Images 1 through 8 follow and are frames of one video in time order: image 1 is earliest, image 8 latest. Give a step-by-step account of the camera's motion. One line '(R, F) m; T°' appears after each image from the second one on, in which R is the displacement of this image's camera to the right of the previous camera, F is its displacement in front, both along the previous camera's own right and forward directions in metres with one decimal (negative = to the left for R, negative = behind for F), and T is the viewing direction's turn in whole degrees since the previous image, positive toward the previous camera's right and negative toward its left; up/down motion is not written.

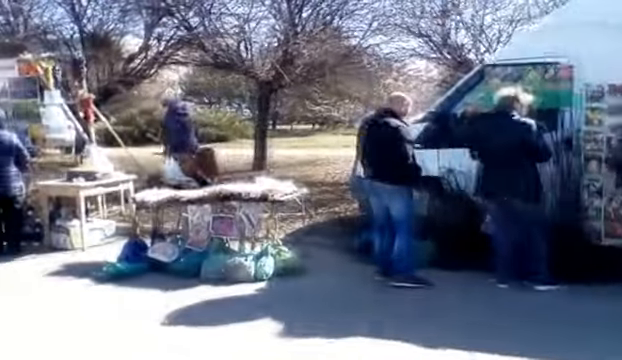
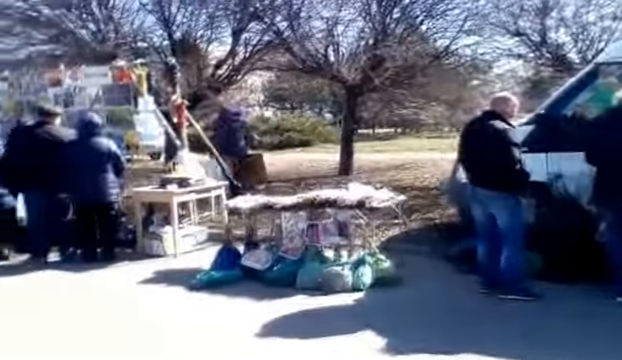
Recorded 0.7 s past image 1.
(-0.2, +0.3) m; -6°
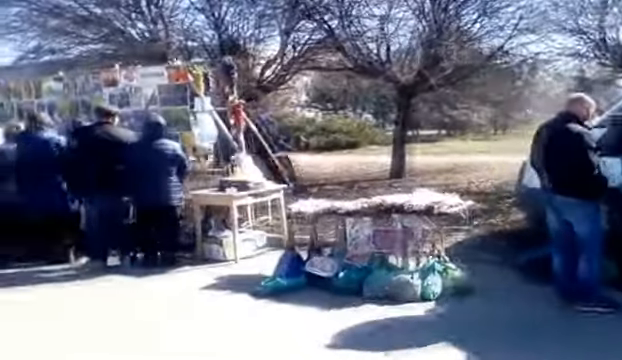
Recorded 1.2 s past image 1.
(-0.3, +0.3) m; -3°
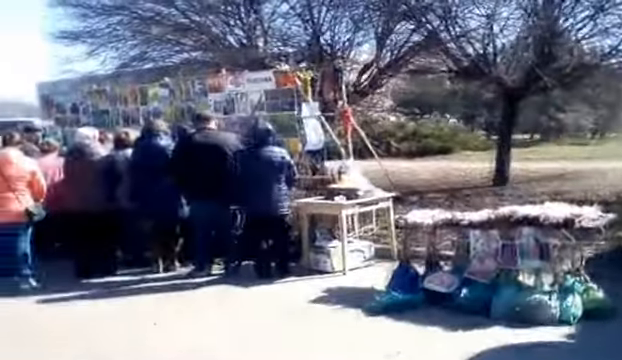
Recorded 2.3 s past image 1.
(-0.3, +0.5) m; -6°
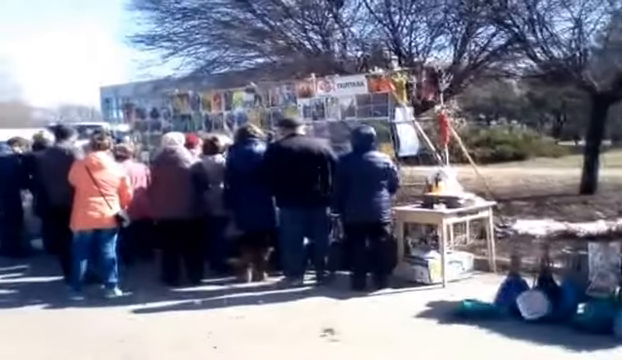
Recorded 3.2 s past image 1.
(-0.4, +0.3) m; -4°
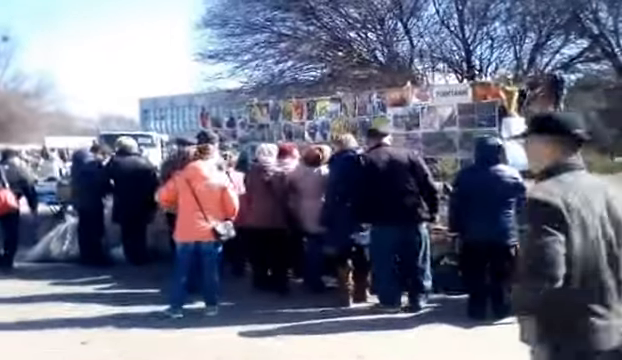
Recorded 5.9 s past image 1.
(-0.8, +0.7) m; -2°
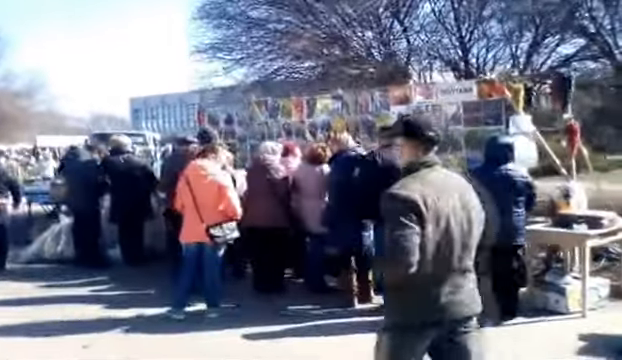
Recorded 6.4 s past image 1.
(-0.1, +0.2) m; +1°
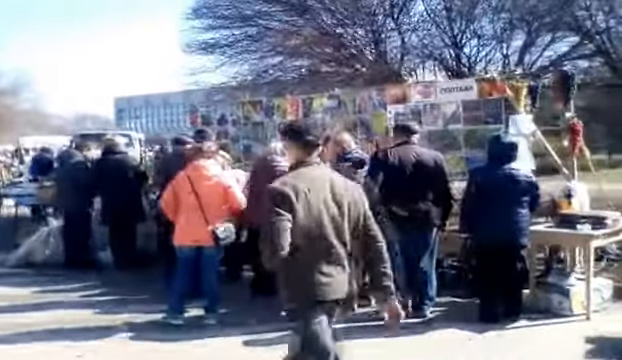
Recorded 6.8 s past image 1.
(-0.1, +0.2) m; +1°
